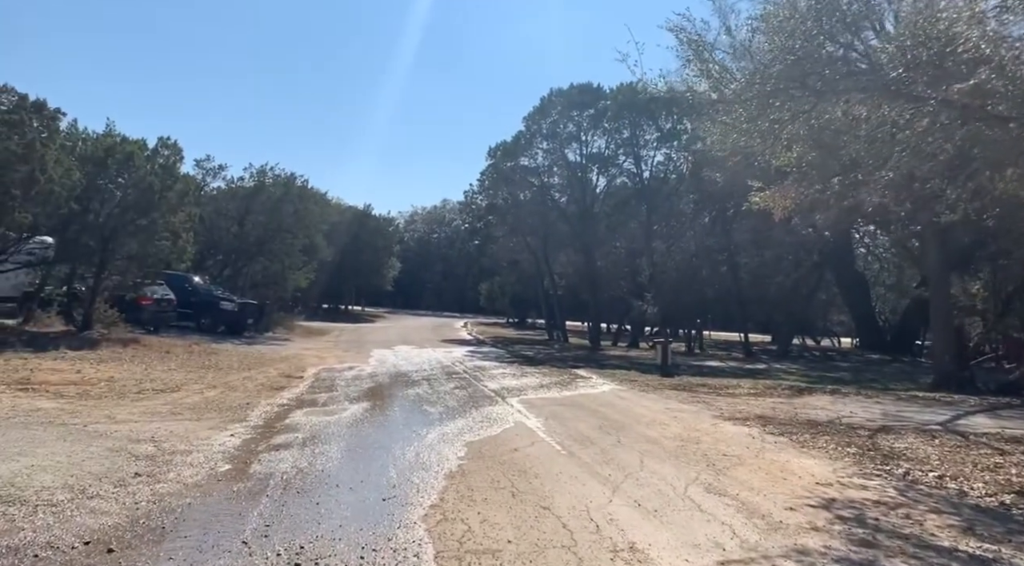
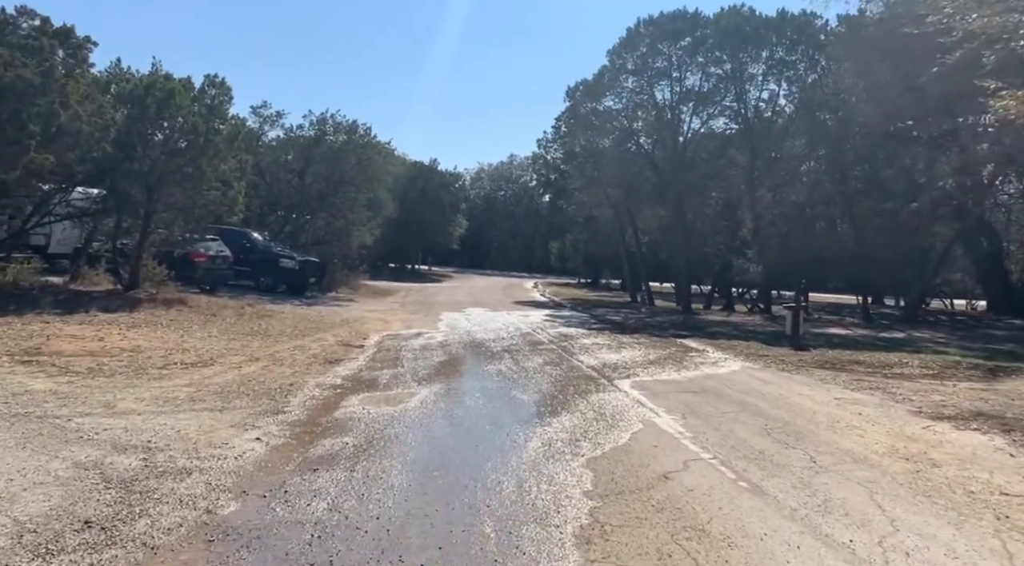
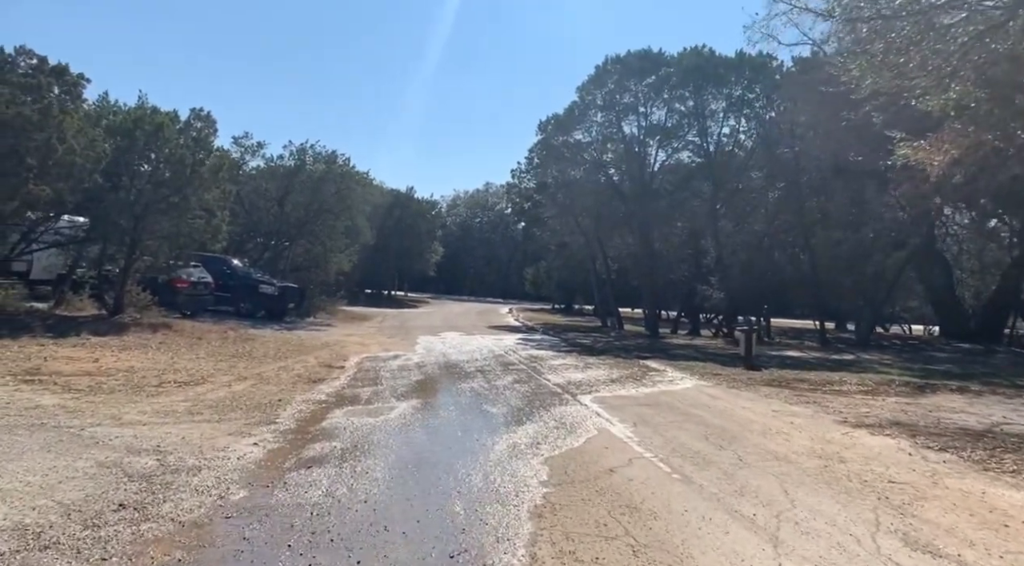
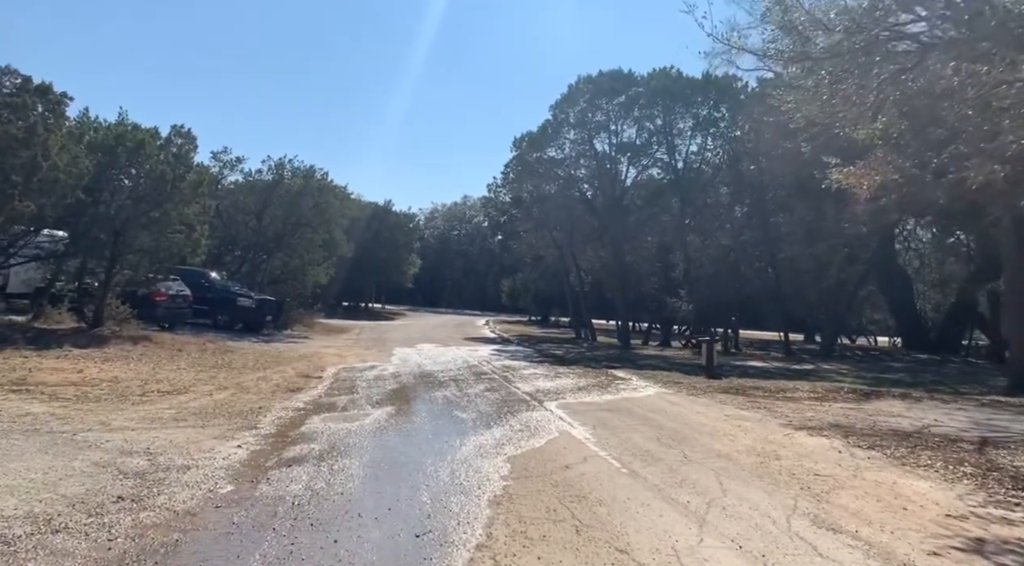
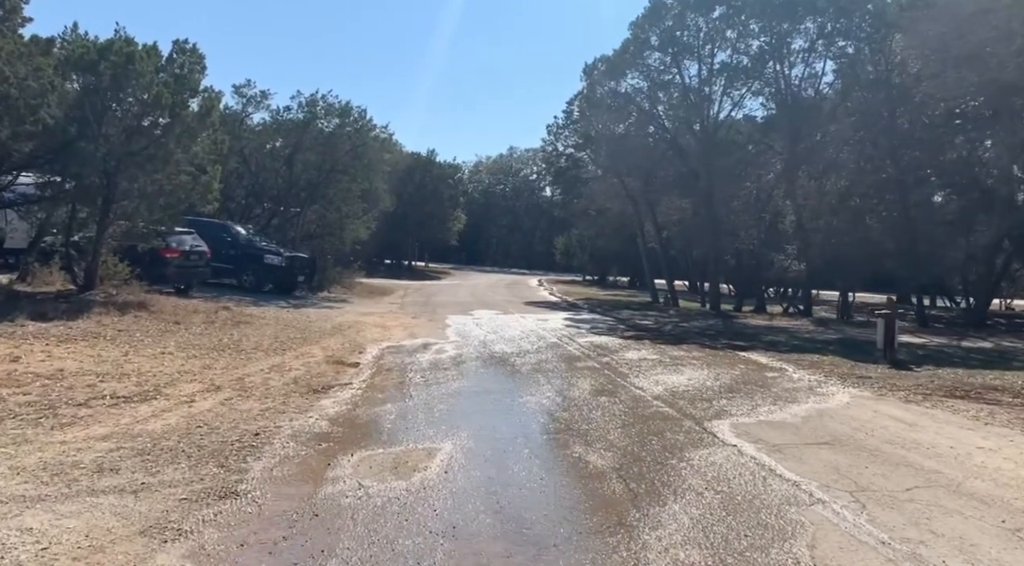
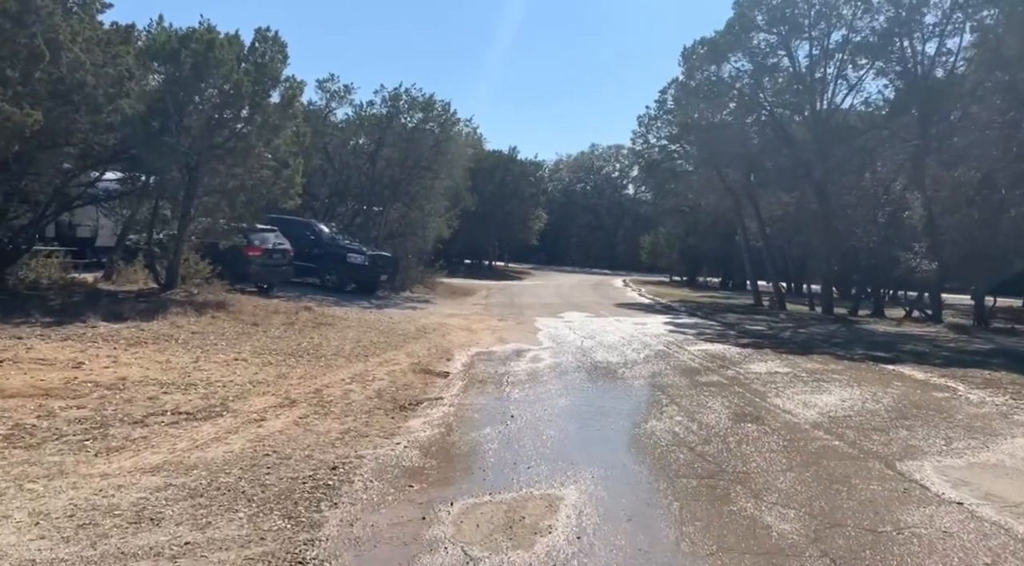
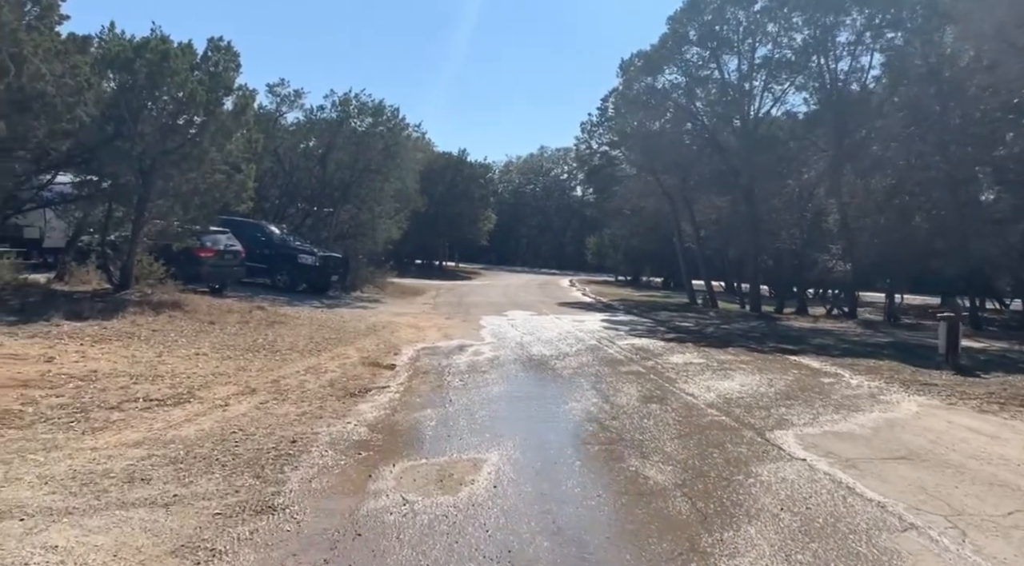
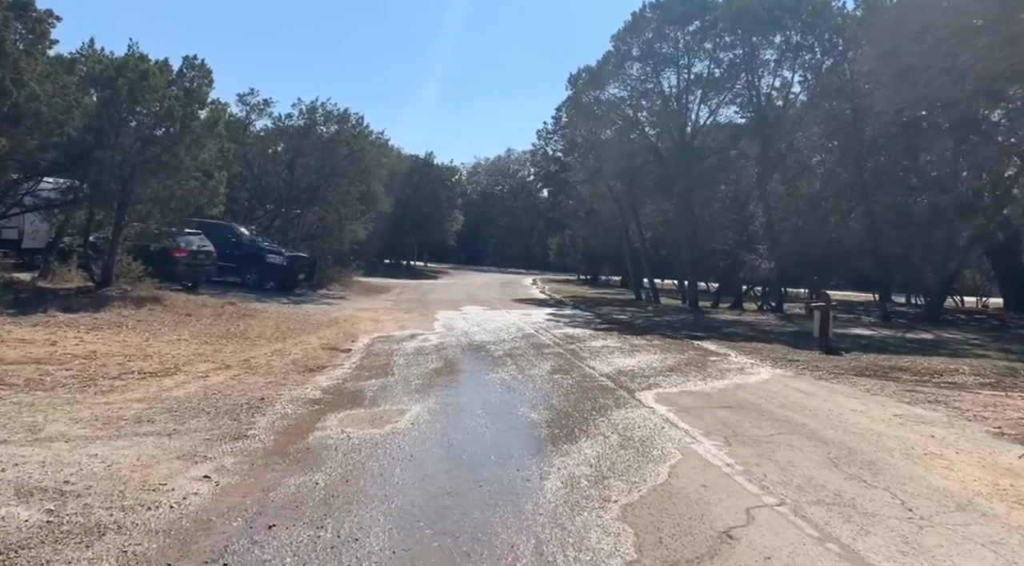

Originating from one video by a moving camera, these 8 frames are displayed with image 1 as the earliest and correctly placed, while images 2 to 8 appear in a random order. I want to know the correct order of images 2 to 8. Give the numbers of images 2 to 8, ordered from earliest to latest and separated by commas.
4, 3, 2, 8, 5, 7, 6
